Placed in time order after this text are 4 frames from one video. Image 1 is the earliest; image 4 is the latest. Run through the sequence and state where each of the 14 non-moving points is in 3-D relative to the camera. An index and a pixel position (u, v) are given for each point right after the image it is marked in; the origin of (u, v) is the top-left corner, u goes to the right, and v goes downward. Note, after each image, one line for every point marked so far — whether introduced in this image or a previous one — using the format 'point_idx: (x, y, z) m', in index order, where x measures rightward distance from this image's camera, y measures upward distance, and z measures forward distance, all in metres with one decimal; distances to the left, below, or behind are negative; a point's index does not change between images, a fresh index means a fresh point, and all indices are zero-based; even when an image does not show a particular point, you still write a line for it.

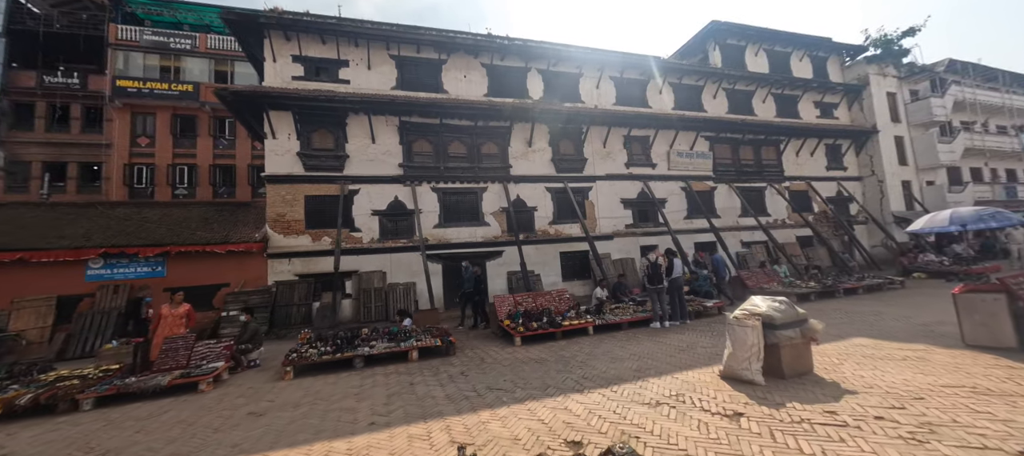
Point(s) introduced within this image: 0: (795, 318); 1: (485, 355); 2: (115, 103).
0: (+3.8, -1.2, +4.6) m
1: (-0.6, -2.6, +7.0) m
2: (-22.2, +7.0, +19.0) m
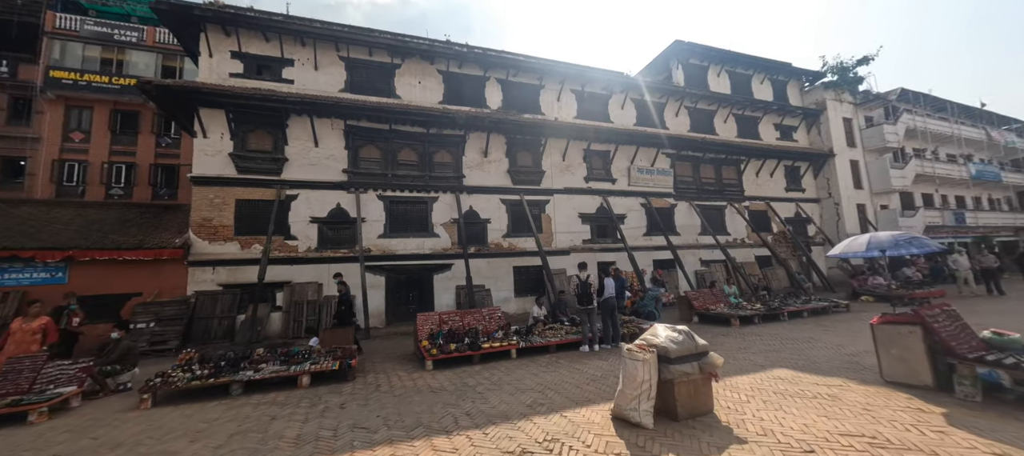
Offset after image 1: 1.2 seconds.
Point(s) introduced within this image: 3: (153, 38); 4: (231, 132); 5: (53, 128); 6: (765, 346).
0: (+2.1, -1.5, +4.1) m
1: (-2.3, -2.8, +6.2) m
2: (-24.2, +6.9, +17.7) m
3: (-20.5, +10.9, +19.4) m
4: (-10.4, +3.5, +12.6) m
5: (-24.0, +5.3, +17.8) m
6: (+5.5, -2.5, +7.4) m
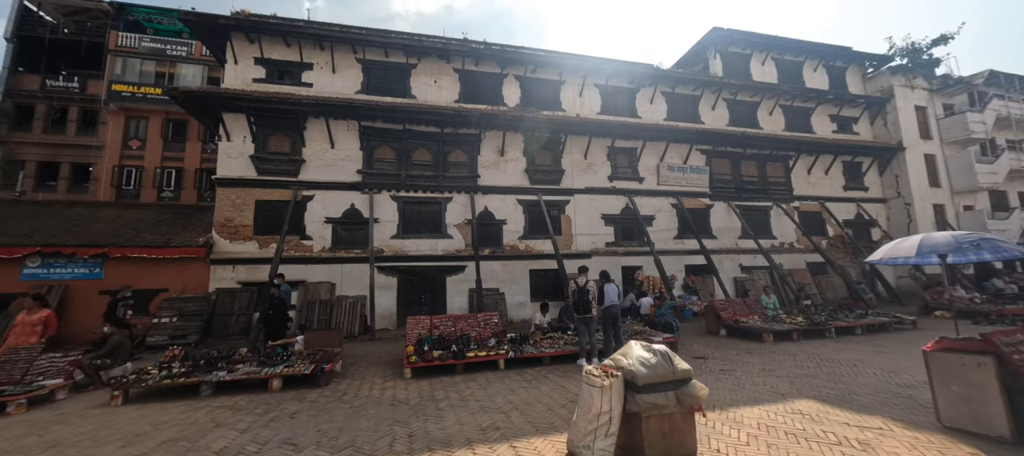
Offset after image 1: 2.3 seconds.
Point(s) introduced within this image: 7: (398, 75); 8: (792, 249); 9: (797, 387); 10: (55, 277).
0: (+1.5, -1.4, +3.2) m
1: (-2.7, -2.8, +5.8) m
2: (-23.2, +7.0, +19.6) m
3: (-19.3, +10.9, +21.0) m
4: (-10.0, +3.6, +13.1) m
5: (-23.0, +5.3, +19.7) m
6: (+5.2, -2.5, +6.2) m
7: (-5.1, +6.6, +14.9) m
8: (+14.1, -1.1, +17.3) m
9: (+4.4, -2.4, +5.1) m
10: (-15.0, -1.6, +11.1) m
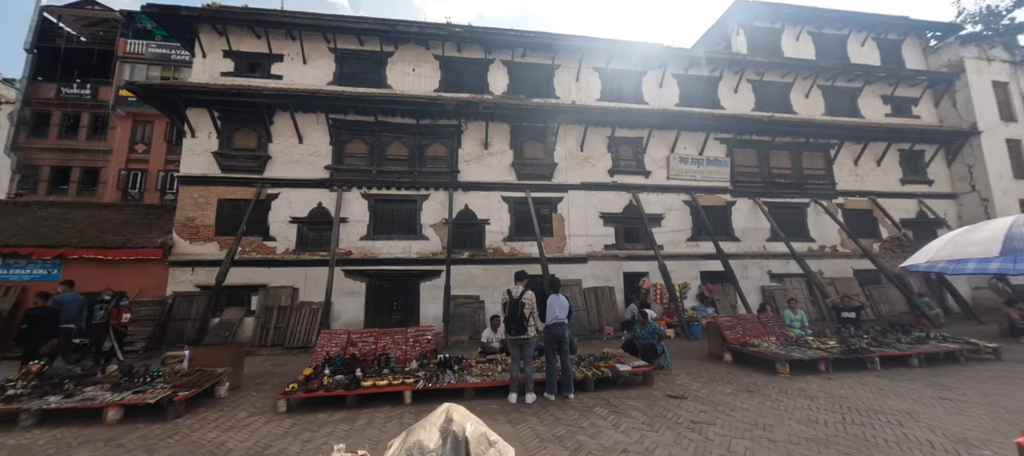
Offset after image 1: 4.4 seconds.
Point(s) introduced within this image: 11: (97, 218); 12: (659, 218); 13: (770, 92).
0: (-0.2, -1.2, +1.5) m
1: (-4.2, -2.6, +4.5) m
2: (-23.3, +6.8, +20.2) m
3: (-19.3, +10.7, +21.3) m
4: (-10.8, +3.6, +12.5) m
5: (-23.1, +5.2, +20.2) m
6: (+3.7, -2.4, +4.2) m
7: (-5.7, +6.6, +13.9) m
8: (+13.6, -1.1, +14.5) m
9: (+2.8, -2.3, +3.2) m
10: (-15.9, -1.6, +10.8) m
11: (-15.7, +0.4, +12.9) m
12: (+6.1, +0.4, +14.3) m
13: (+12.2, +6.6, +16.4) m
